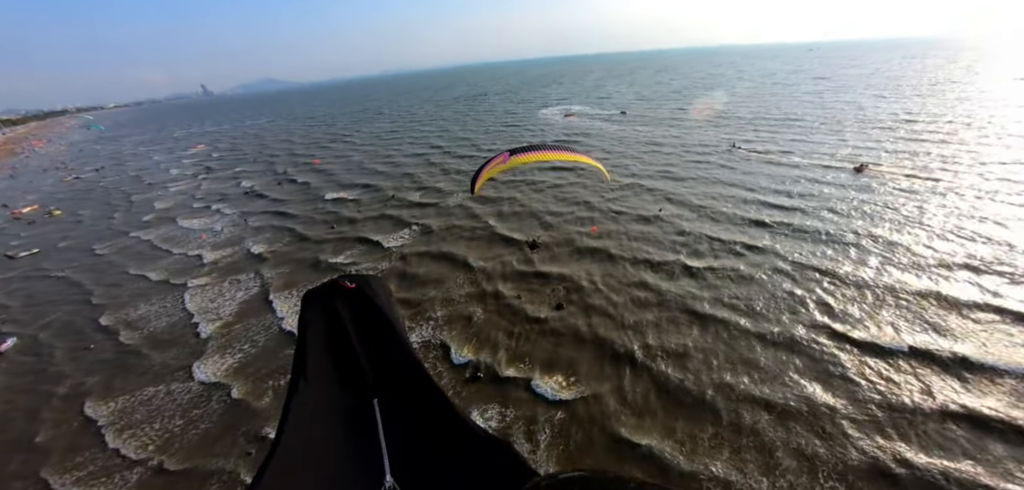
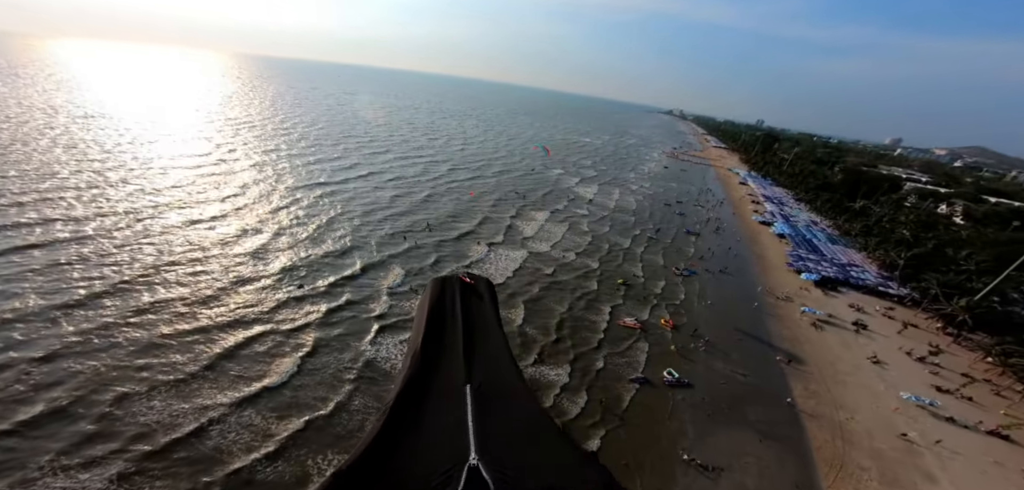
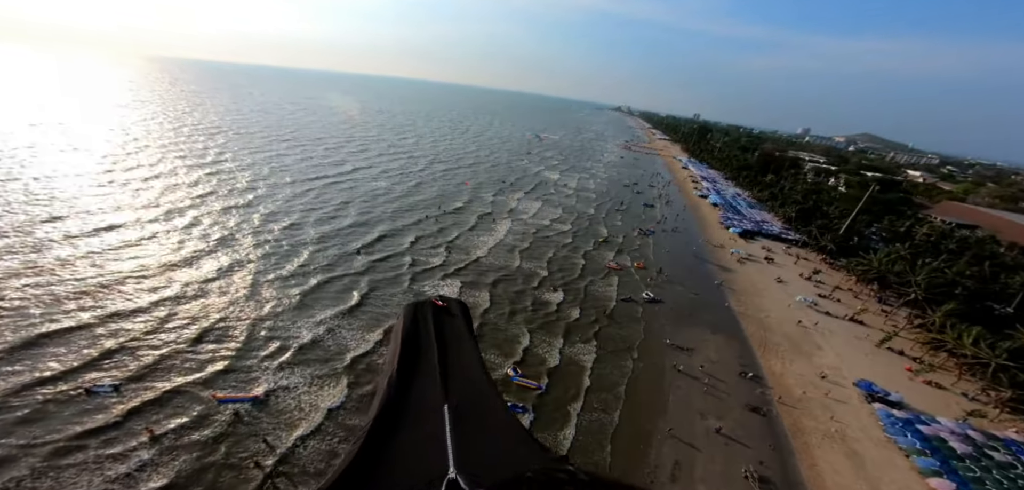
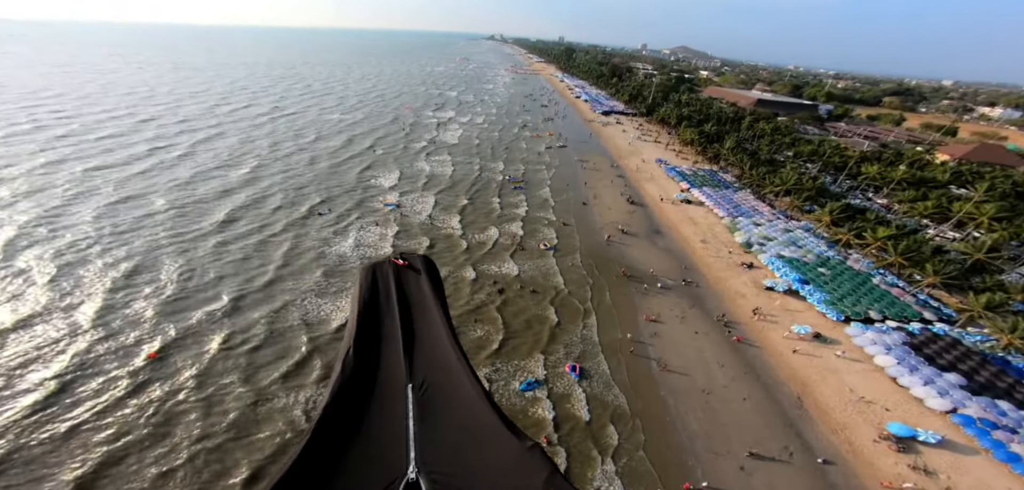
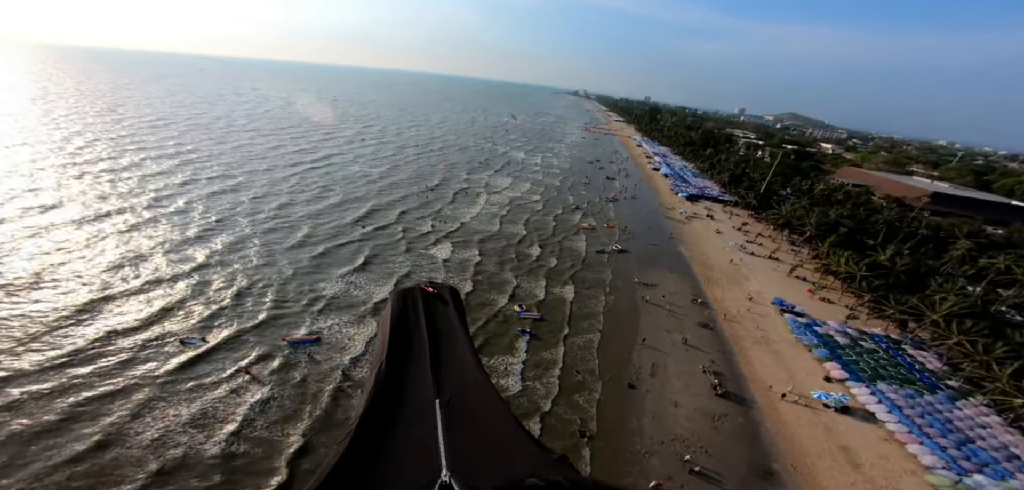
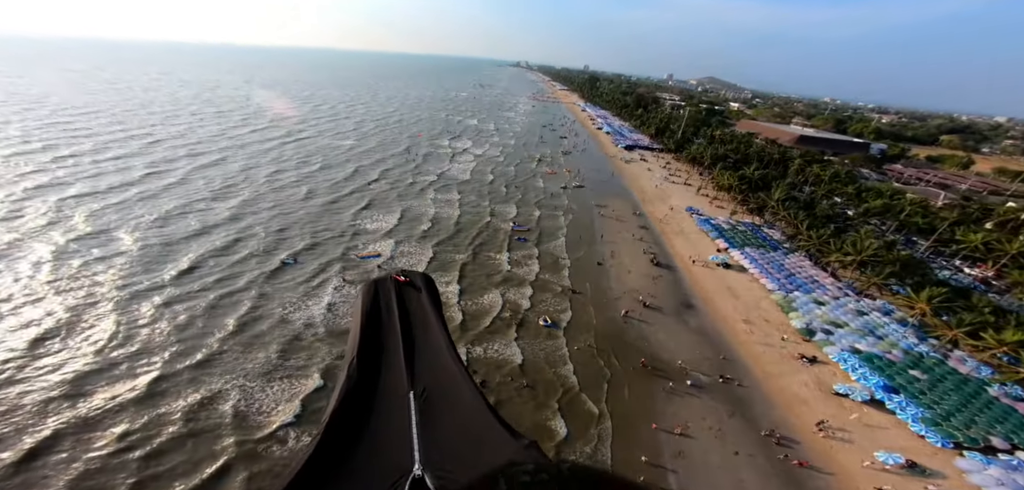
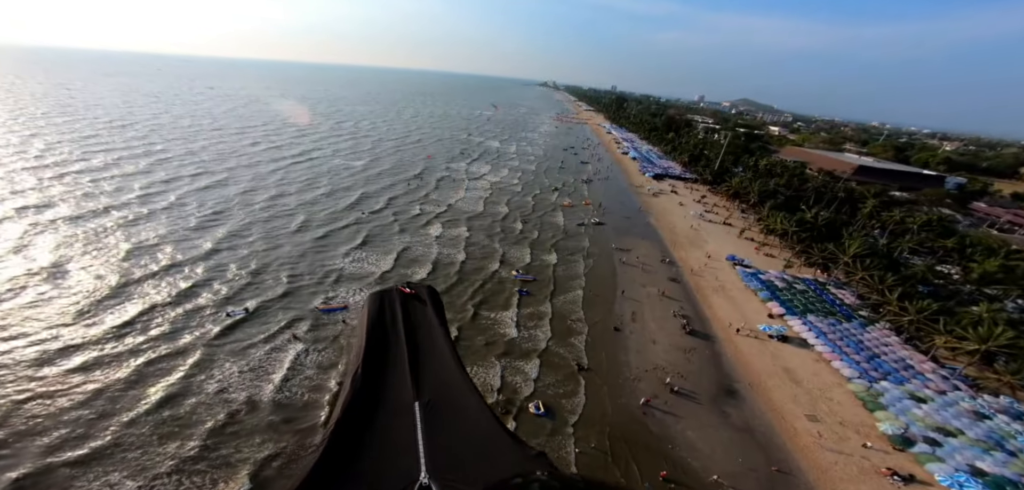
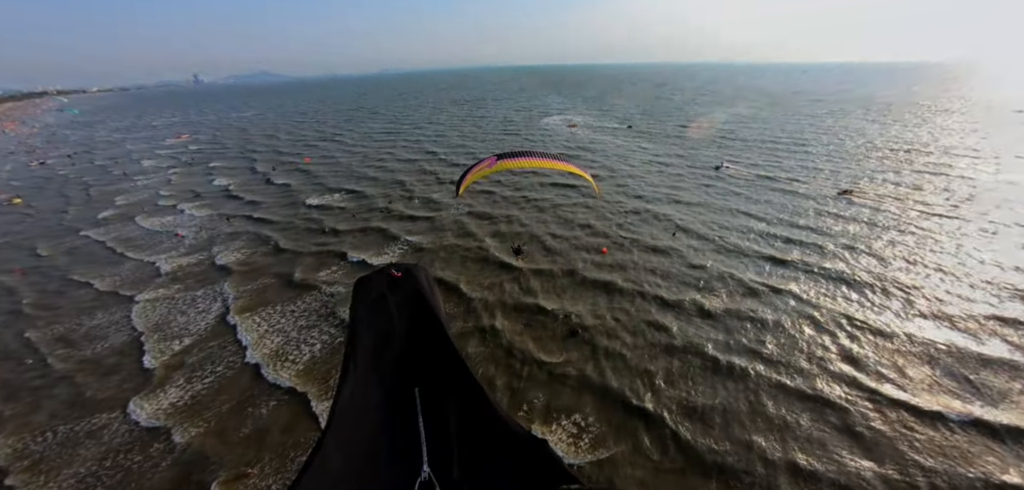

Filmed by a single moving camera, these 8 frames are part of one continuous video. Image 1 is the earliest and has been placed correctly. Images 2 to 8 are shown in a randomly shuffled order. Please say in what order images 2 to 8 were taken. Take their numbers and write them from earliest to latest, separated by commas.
8, 4, 6, 7, 5, 3, 2
